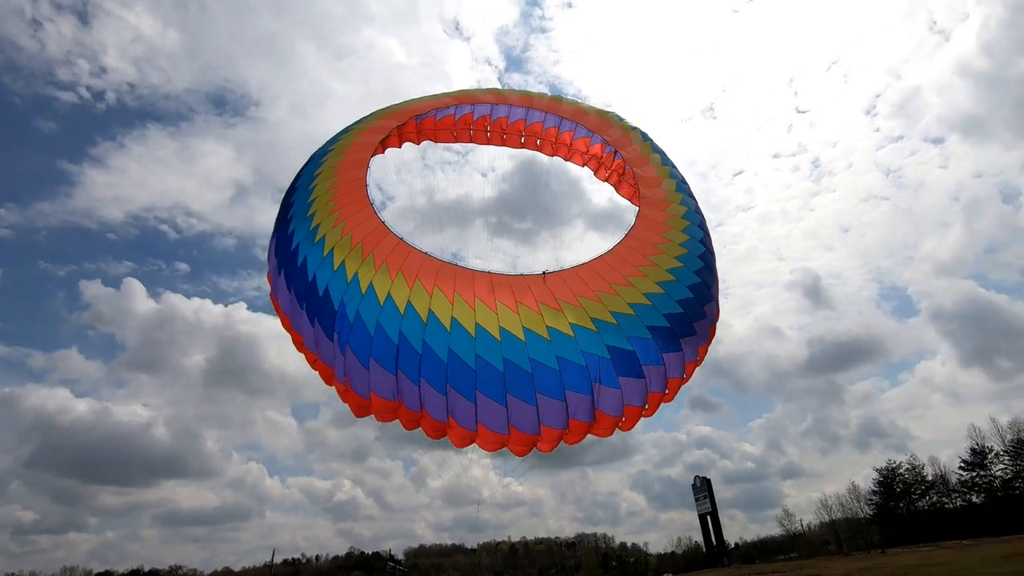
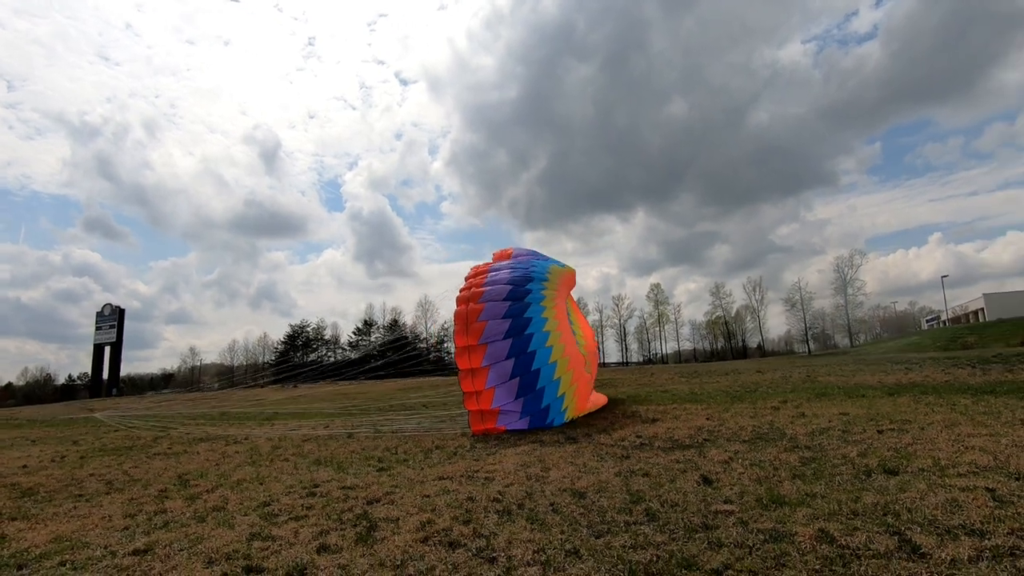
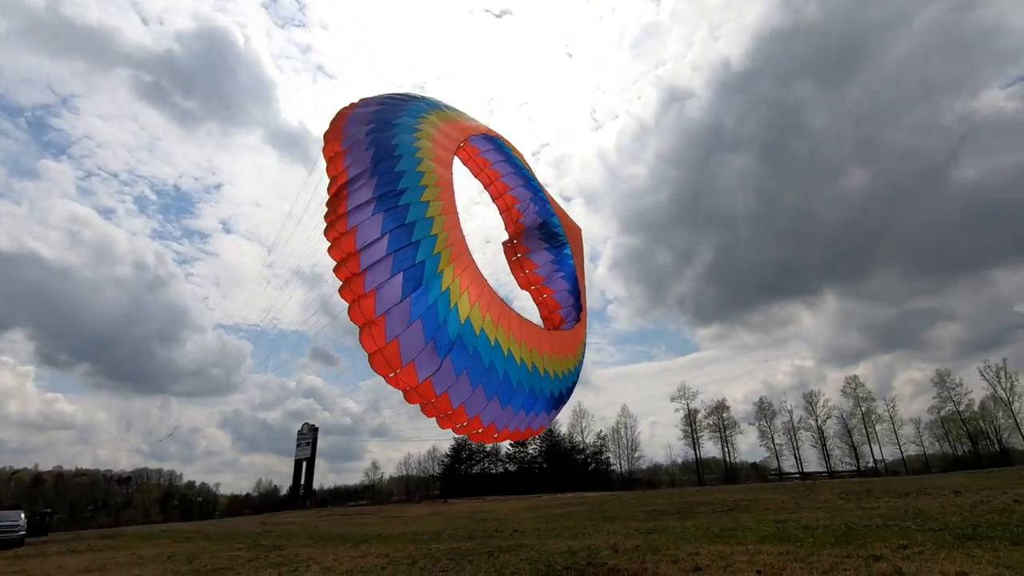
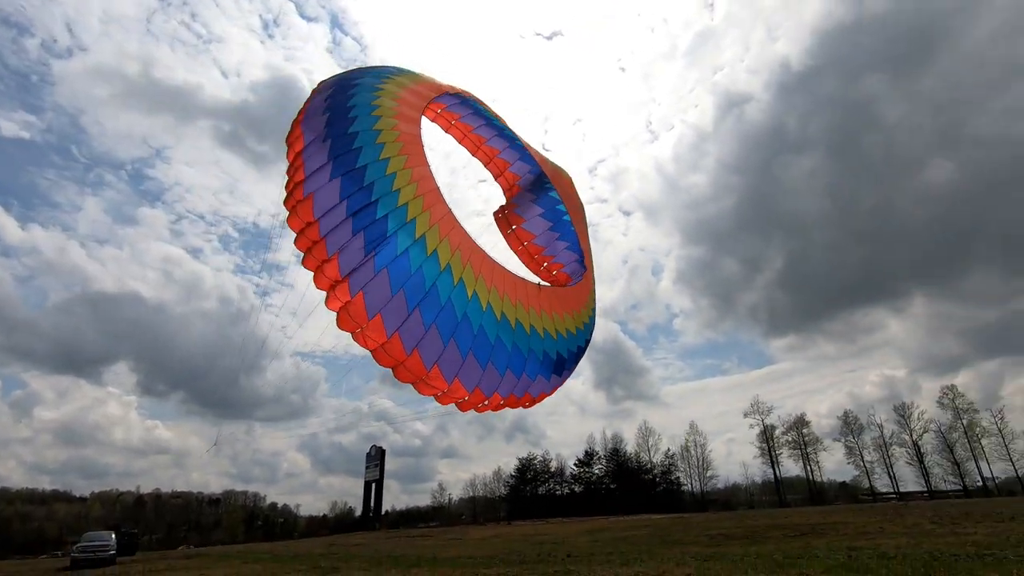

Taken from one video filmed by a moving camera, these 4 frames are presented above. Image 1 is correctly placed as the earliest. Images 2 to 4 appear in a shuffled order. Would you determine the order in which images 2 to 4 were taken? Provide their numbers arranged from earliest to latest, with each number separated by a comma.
4, 3, 2
